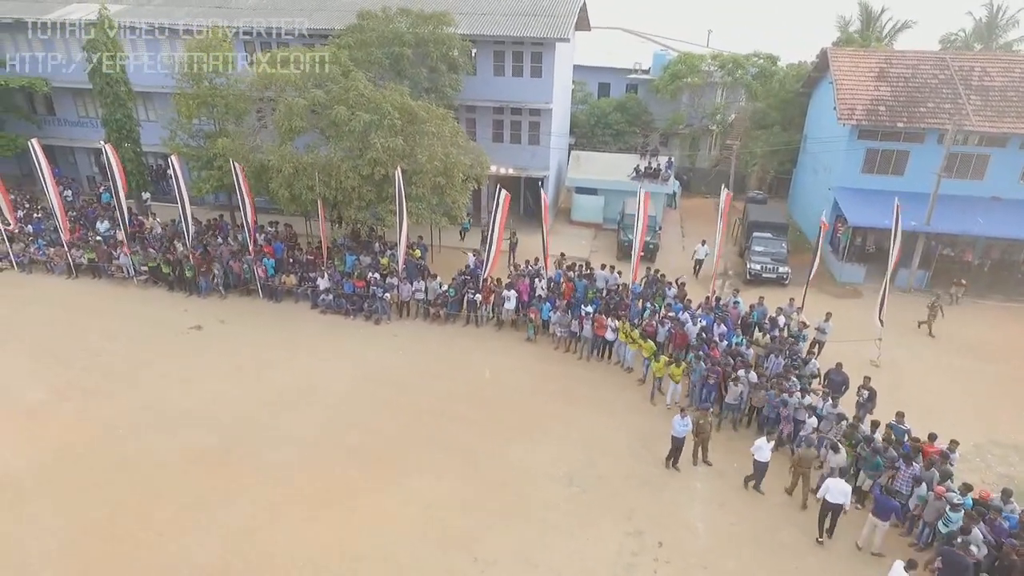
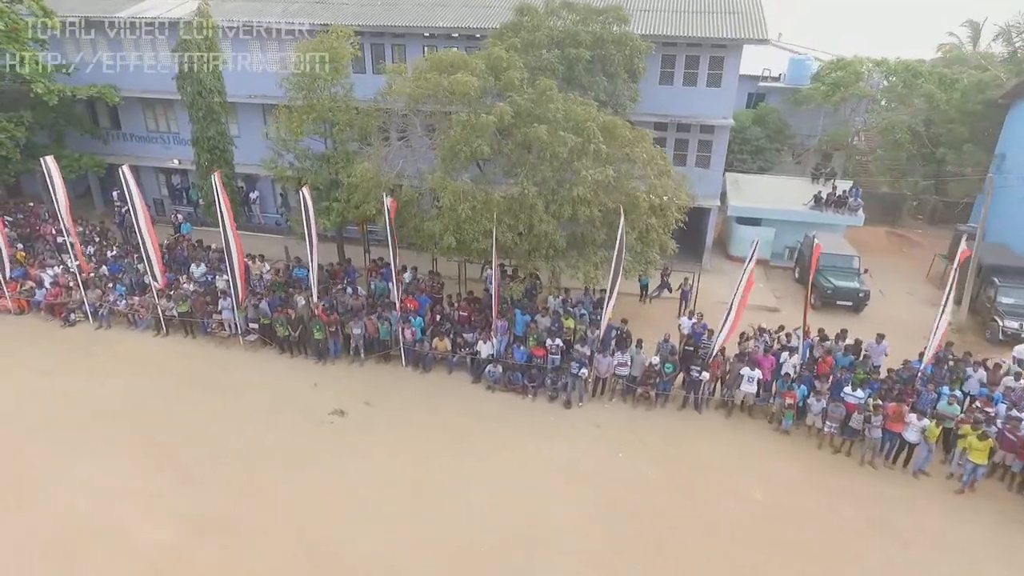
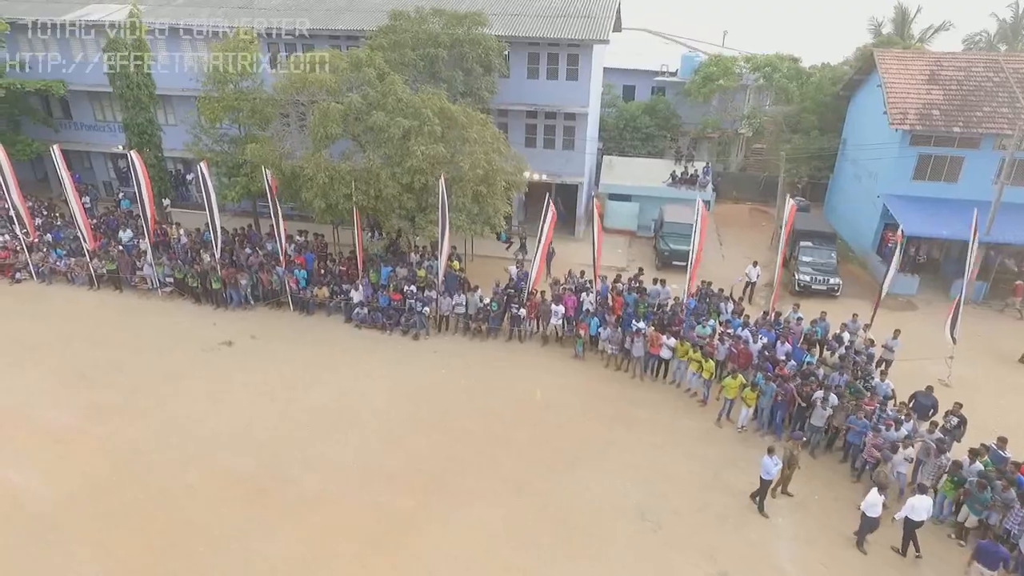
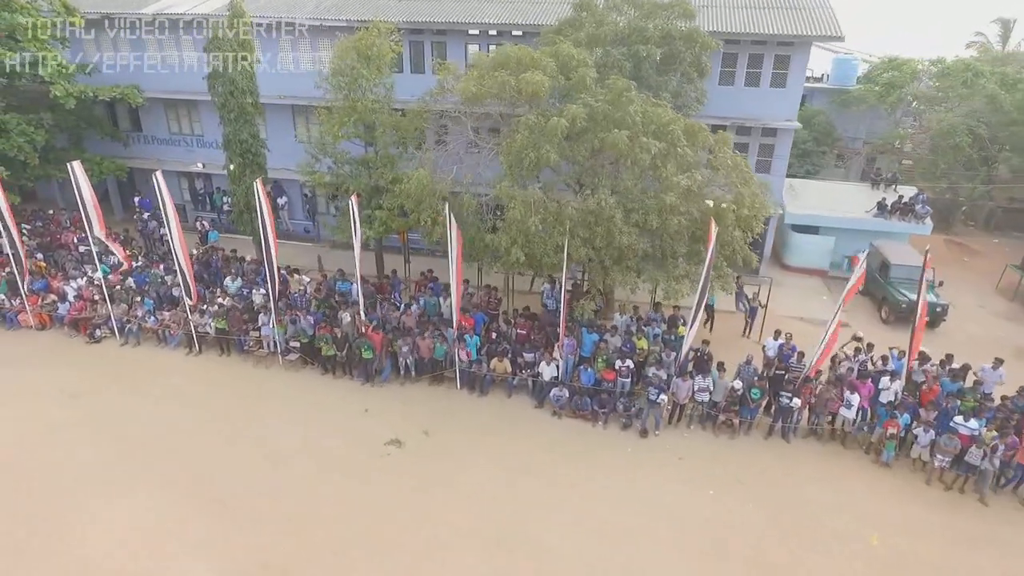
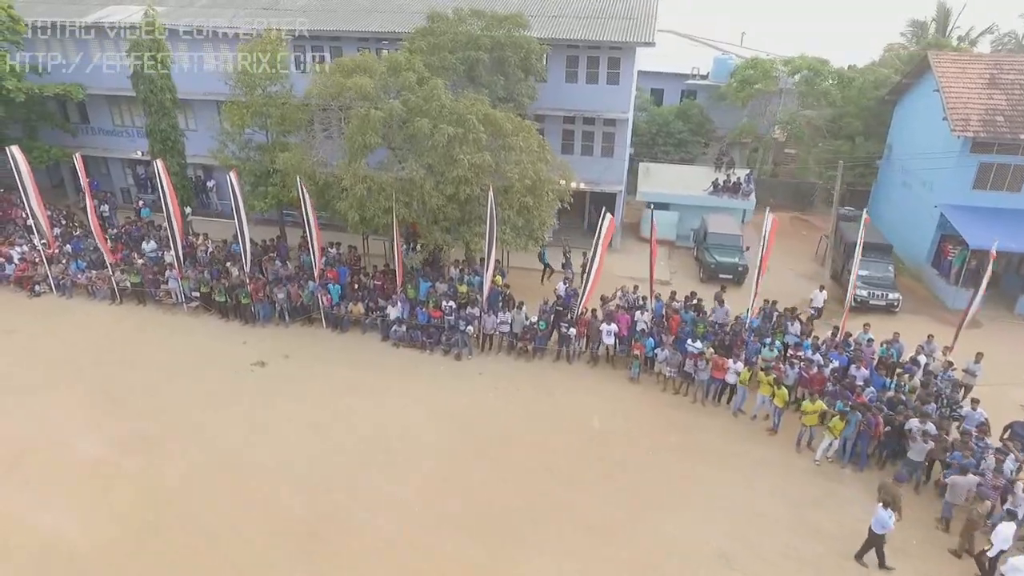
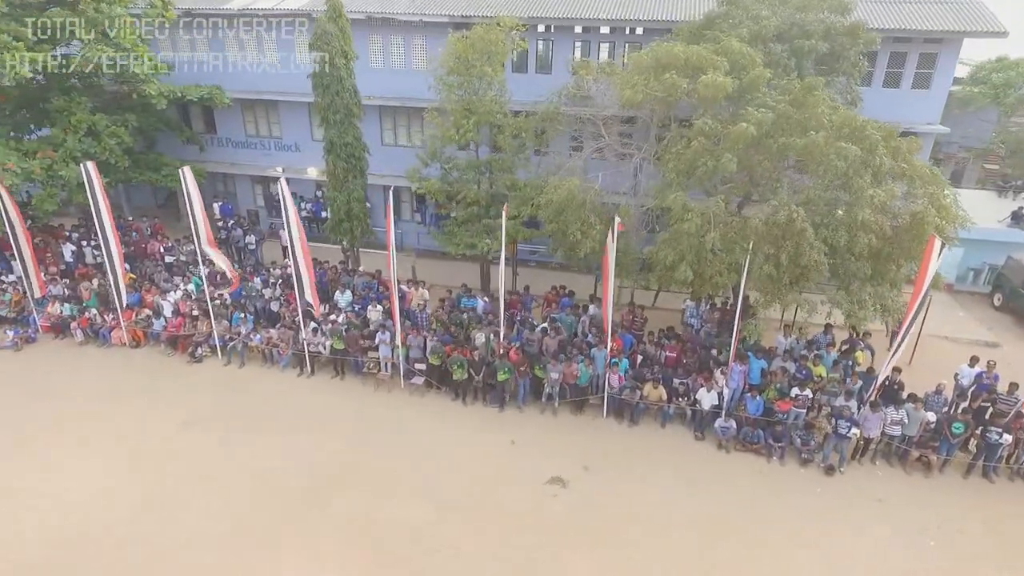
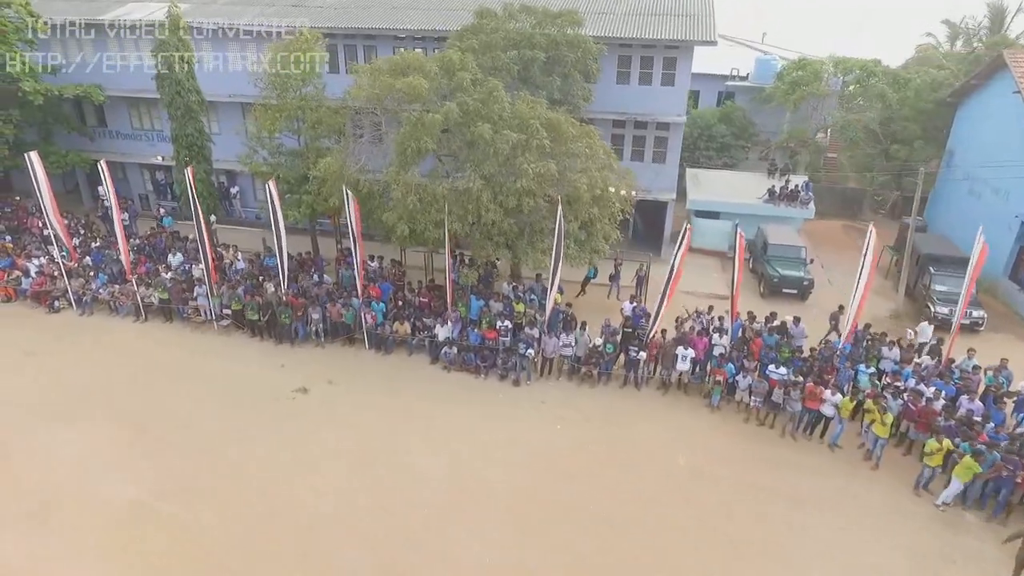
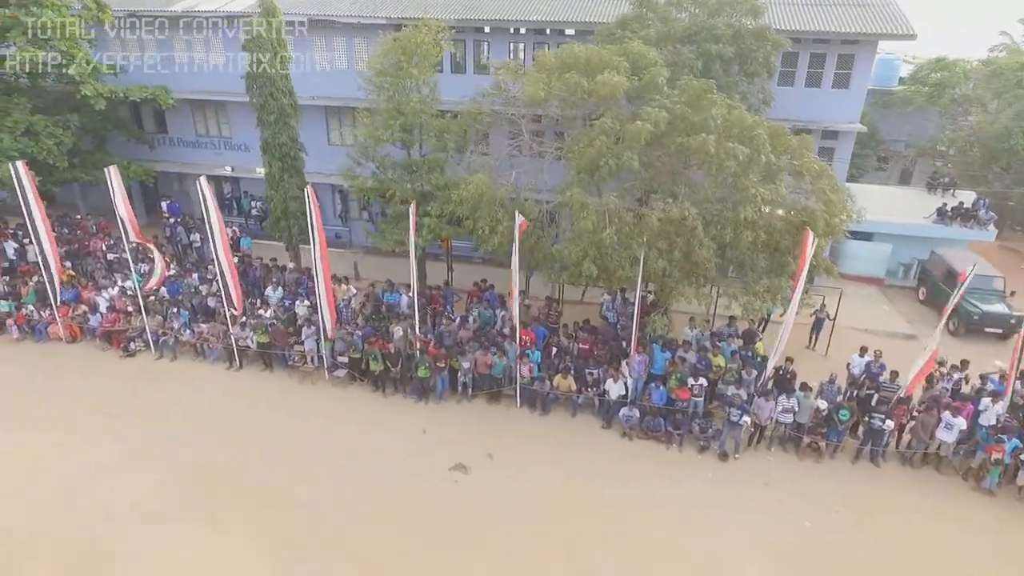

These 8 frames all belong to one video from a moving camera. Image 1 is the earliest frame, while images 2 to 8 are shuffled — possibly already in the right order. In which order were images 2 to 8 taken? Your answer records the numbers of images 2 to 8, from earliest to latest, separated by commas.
3, 5, 7, 2, 4, 8, 6
